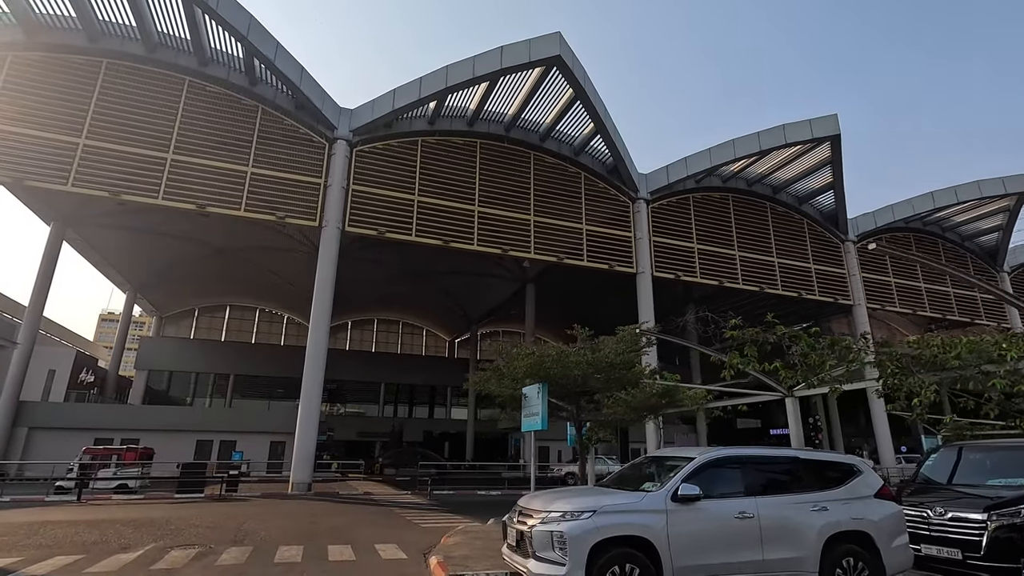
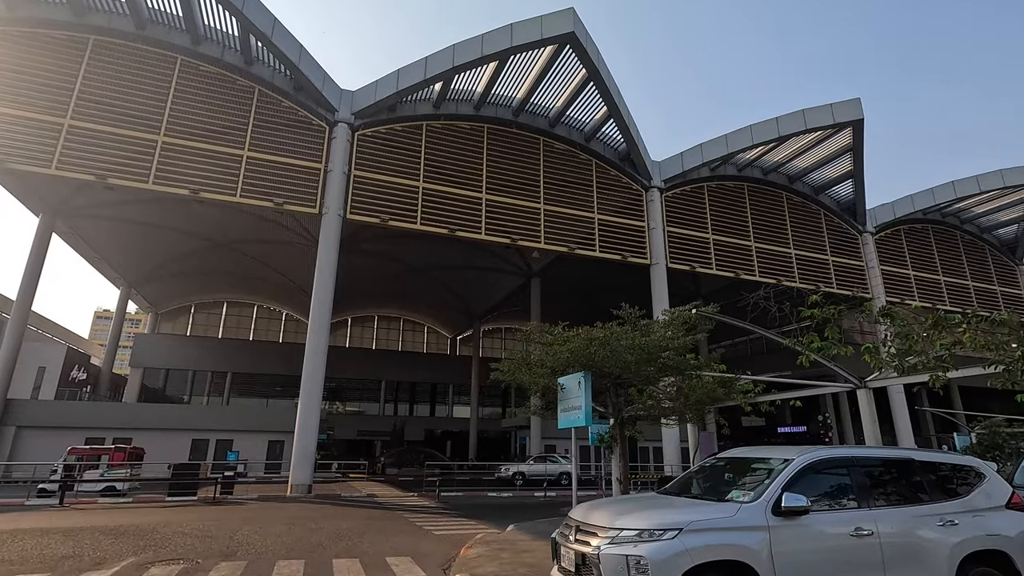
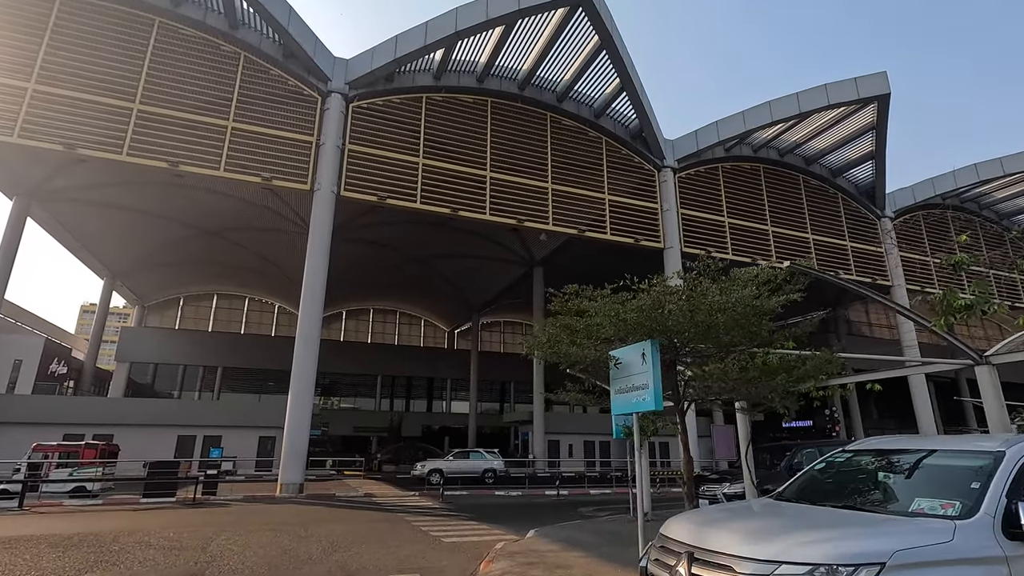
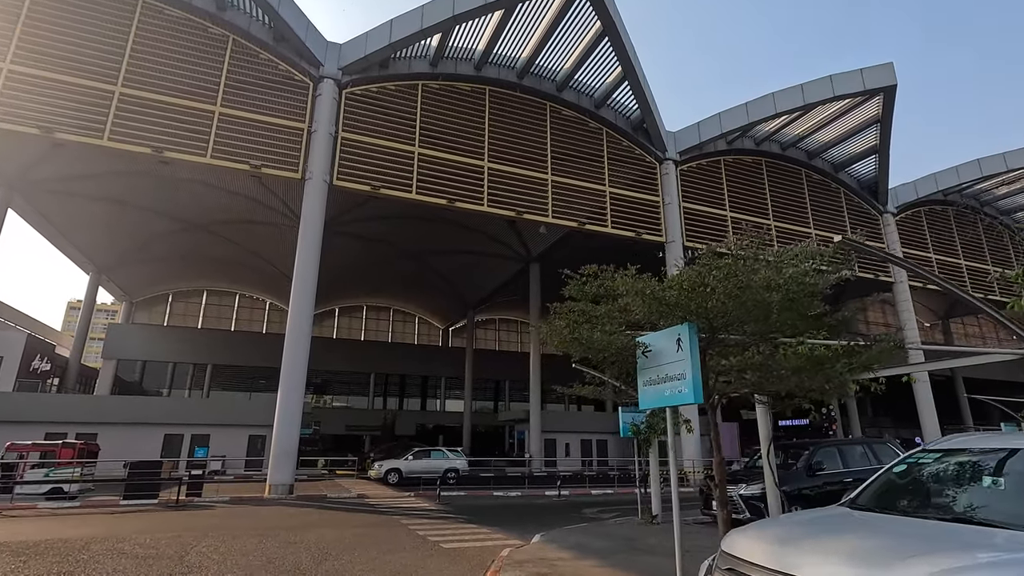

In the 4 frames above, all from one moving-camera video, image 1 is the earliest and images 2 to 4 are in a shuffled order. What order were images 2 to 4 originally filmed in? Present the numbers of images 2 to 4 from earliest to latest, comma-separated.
2, 3, 4
